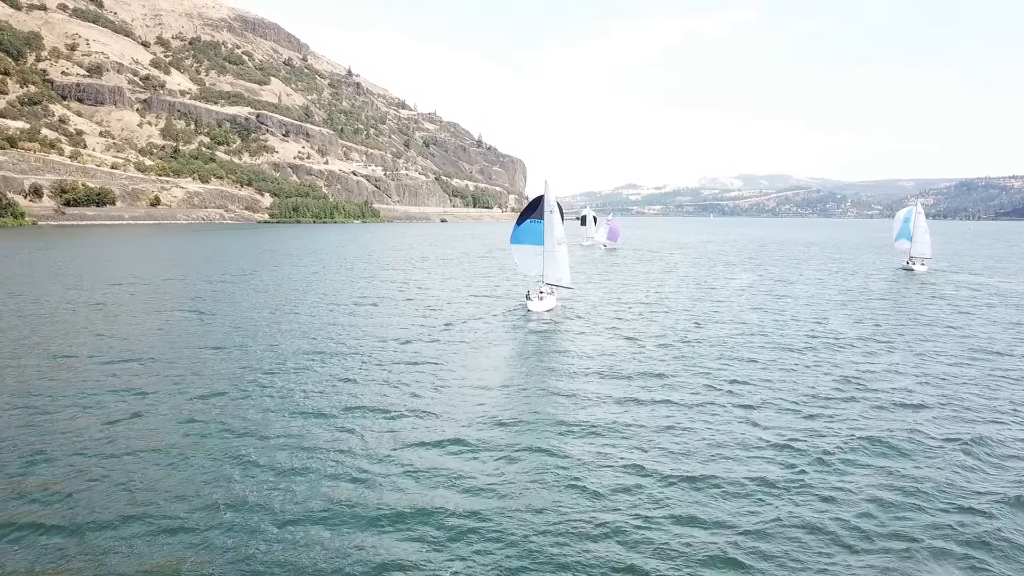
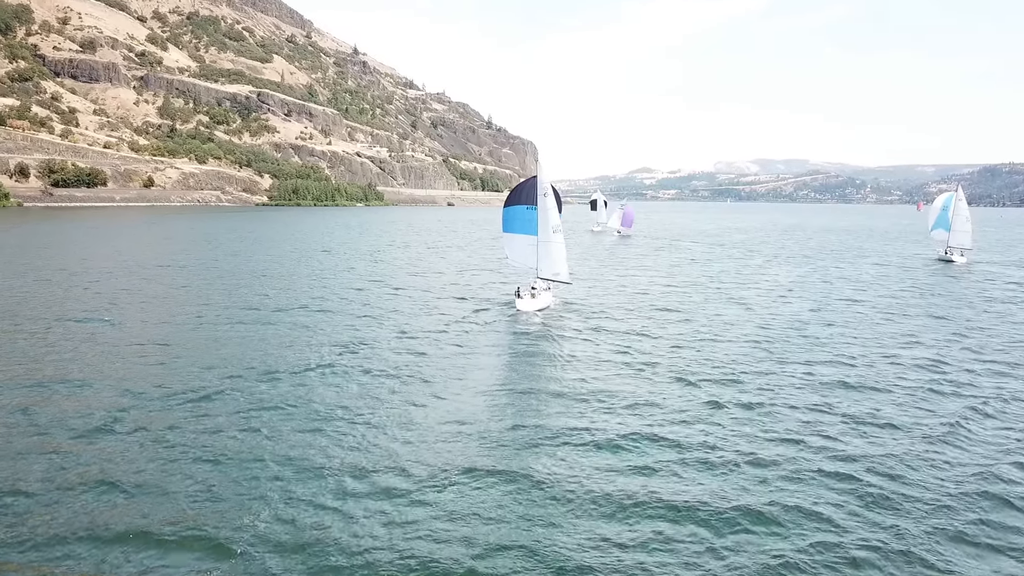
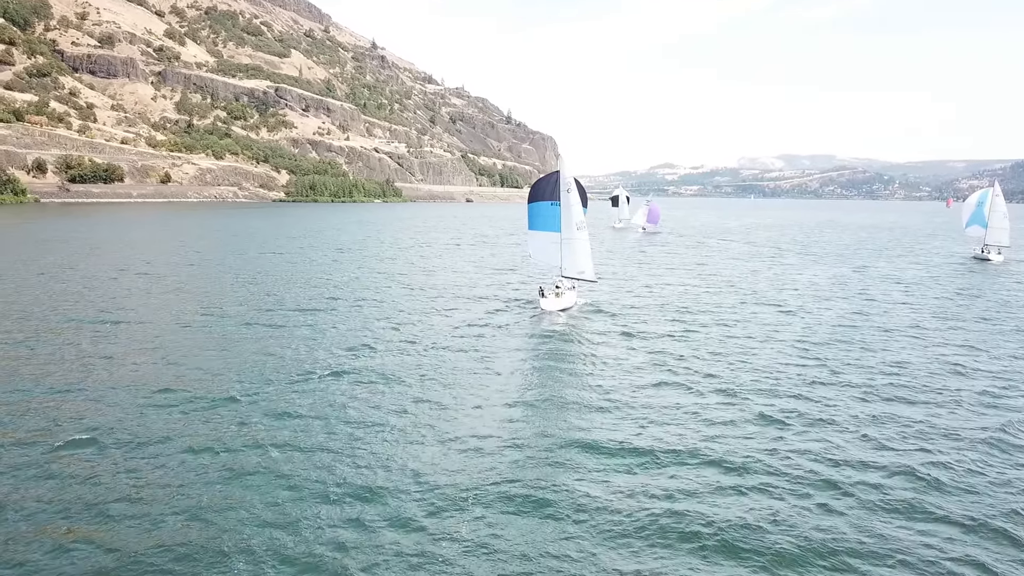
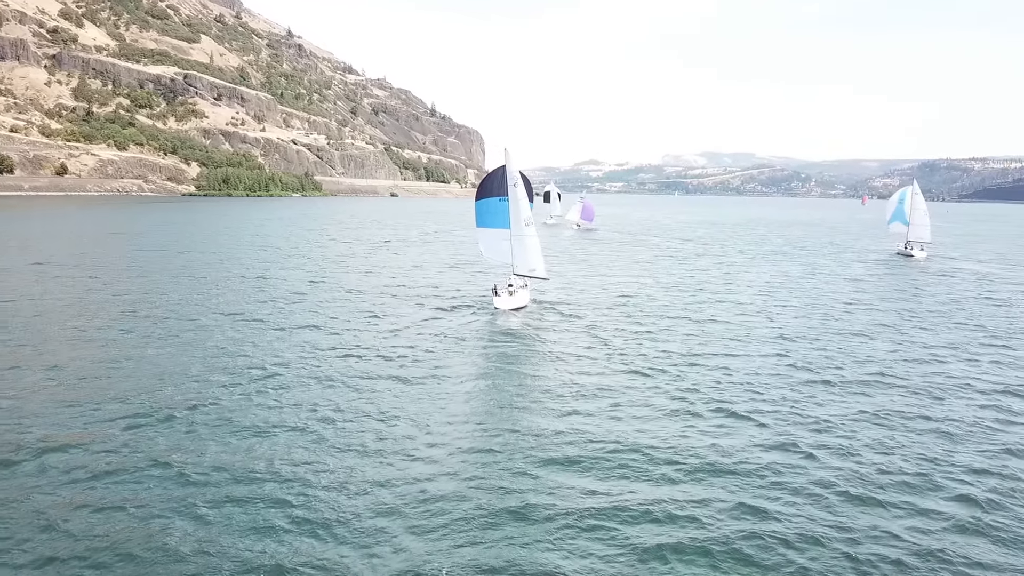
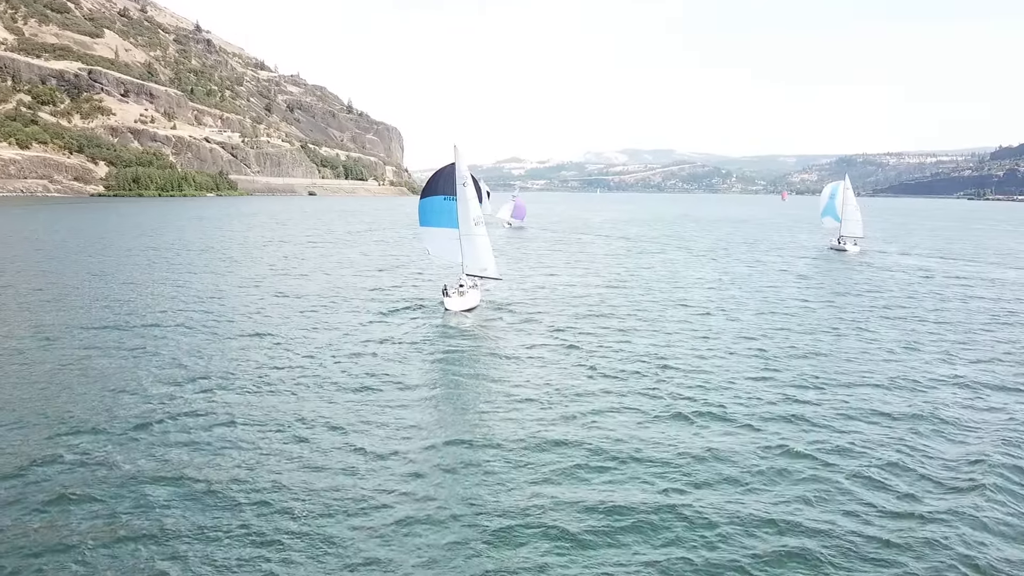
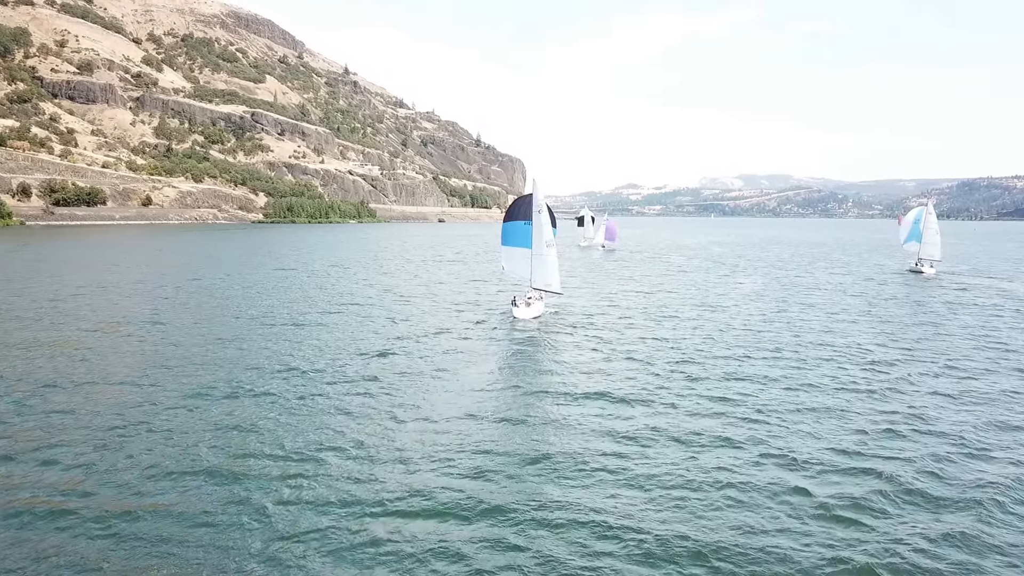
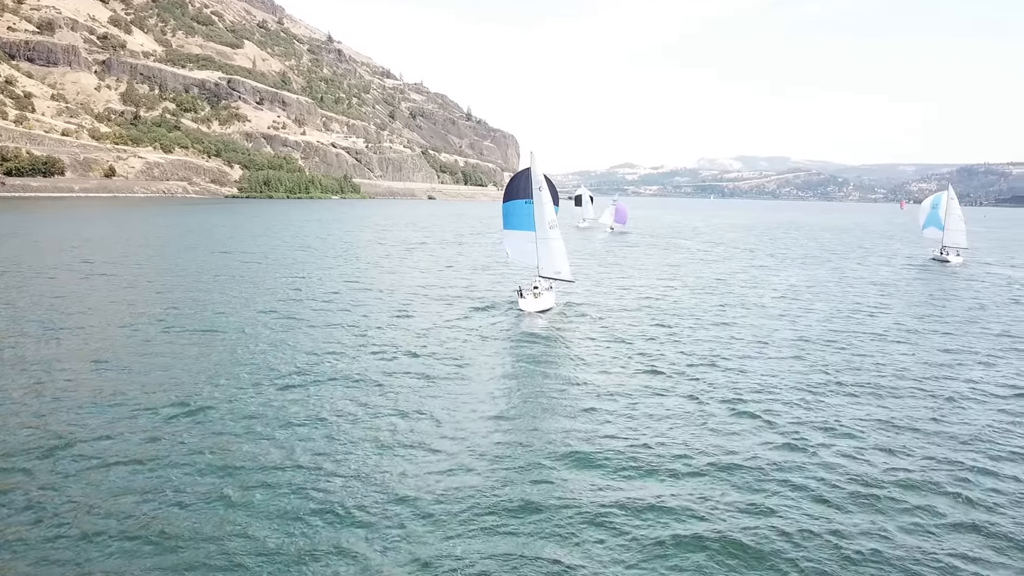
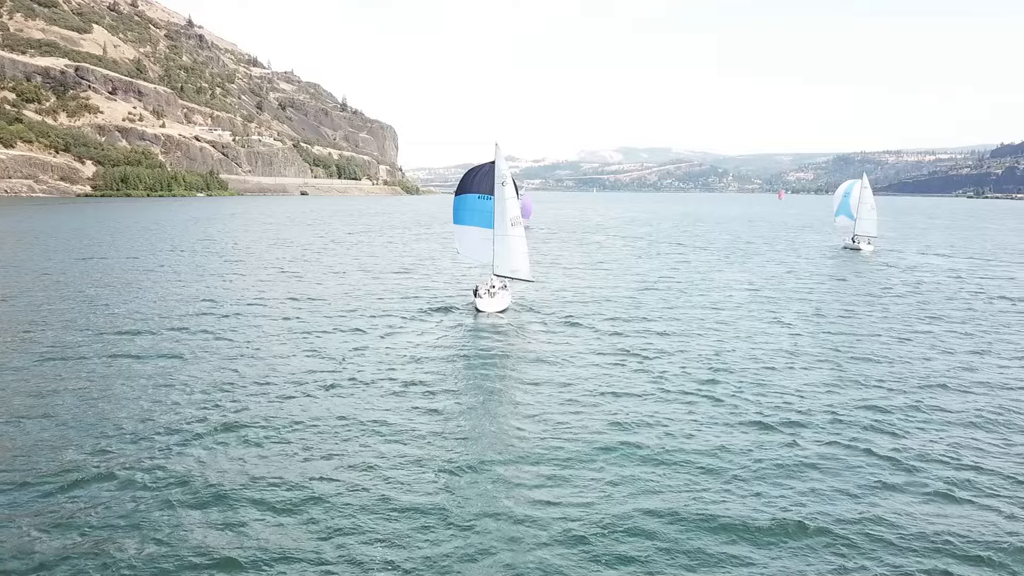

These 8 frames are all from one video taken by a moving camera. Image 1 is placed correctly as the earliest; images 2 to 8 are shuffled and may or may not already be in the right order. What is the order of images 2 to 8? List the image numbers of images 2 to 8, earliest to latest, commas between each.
6, 2, 3, 7, 4, 5, 8
